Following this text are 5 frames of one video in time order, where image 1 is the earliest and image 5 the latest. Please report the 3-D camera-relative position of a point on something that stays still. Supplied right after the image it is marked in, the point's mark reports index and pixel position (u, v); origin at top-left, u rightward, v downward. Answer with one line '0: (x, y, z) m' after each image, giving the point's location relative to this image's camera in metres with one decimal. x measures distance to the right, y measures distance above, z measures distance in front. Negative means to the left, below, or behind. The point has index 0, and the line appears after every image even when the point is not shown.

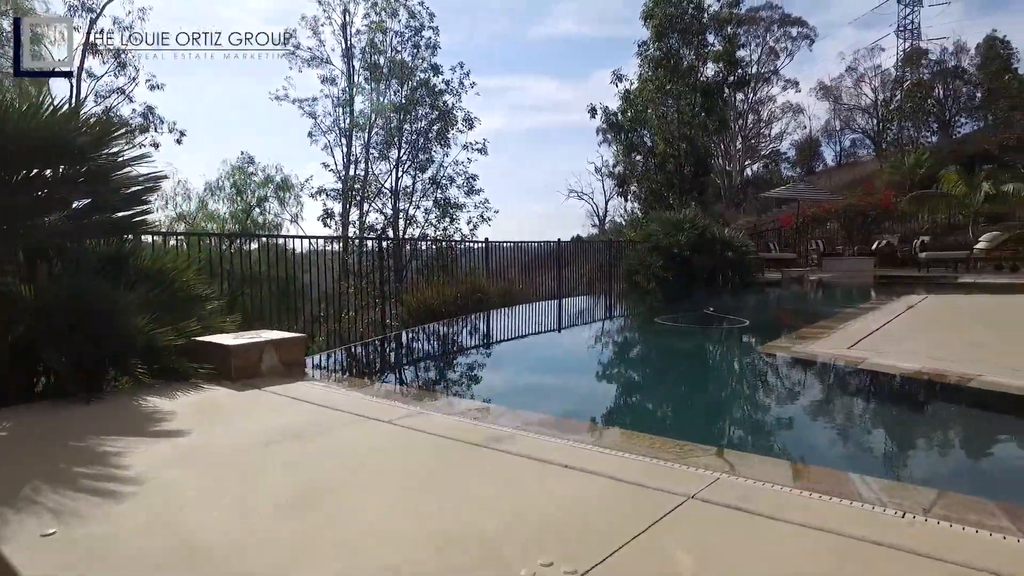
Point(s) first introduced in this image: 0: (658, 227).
0: (+2.9, +1.2, +12.3) m
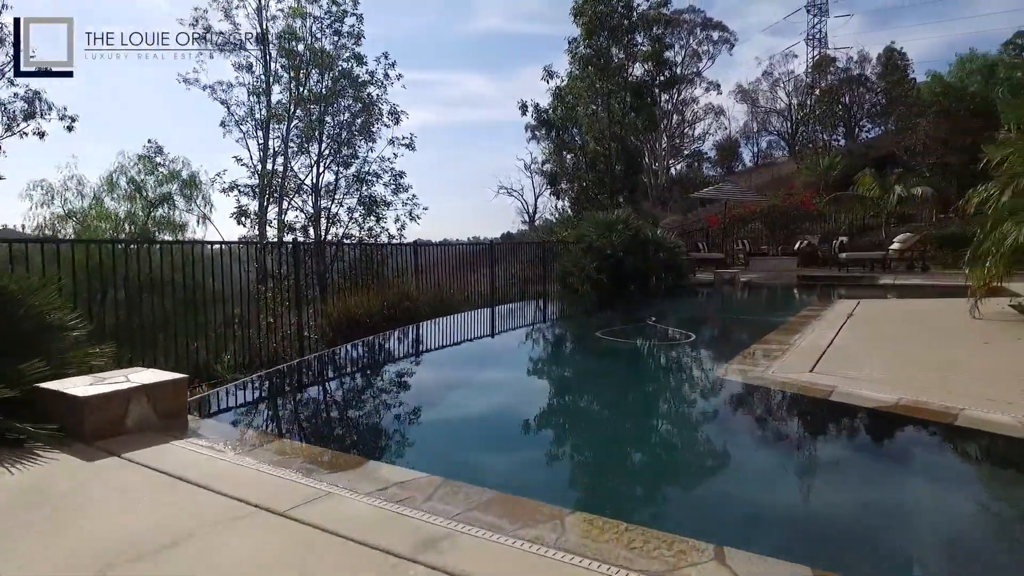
0: (+1.5, +1.2, +12.1) m
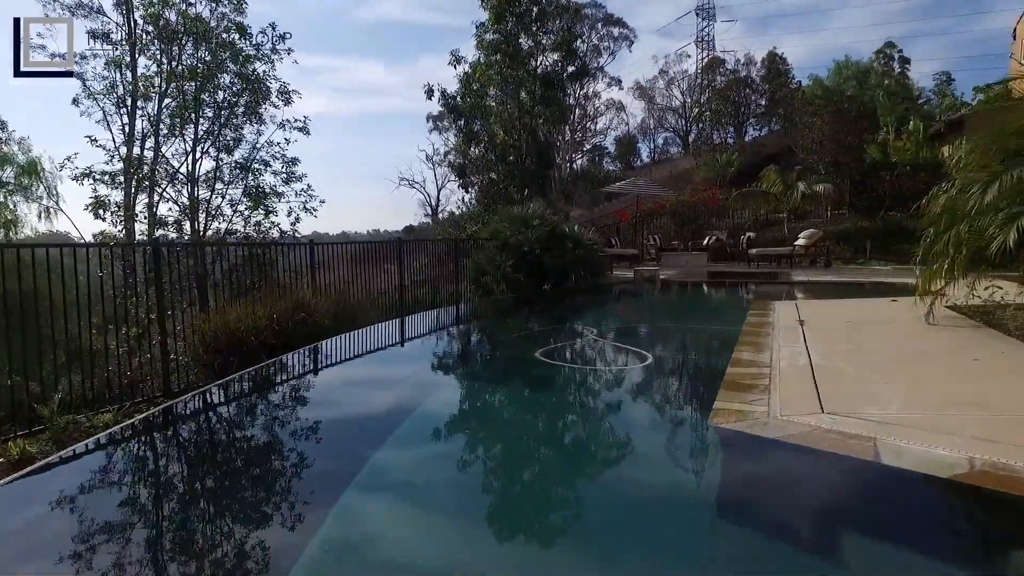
0: (-0.1, +1.2, +11.4) m
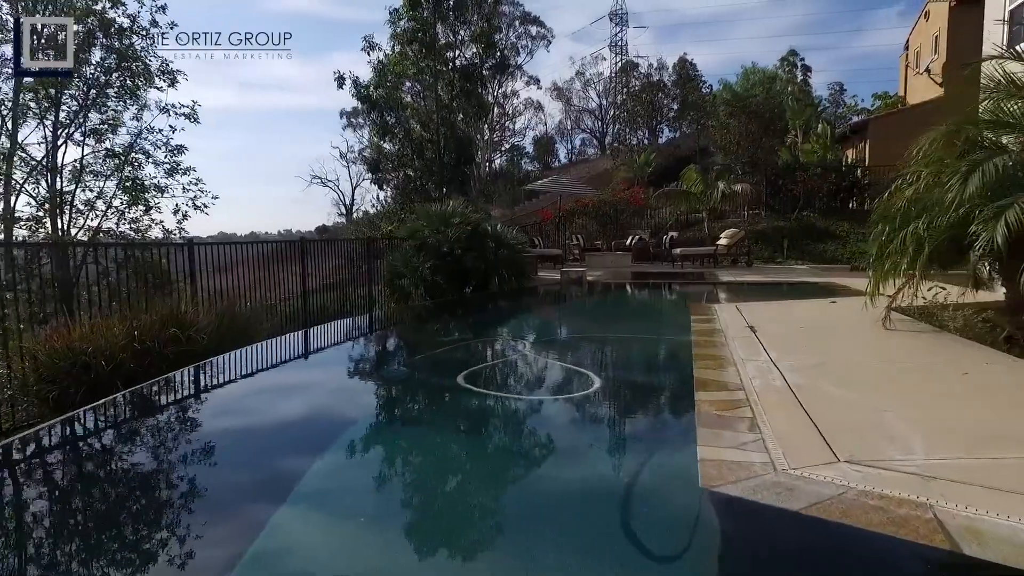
0: (-1.5, +1.1, +10.6) m
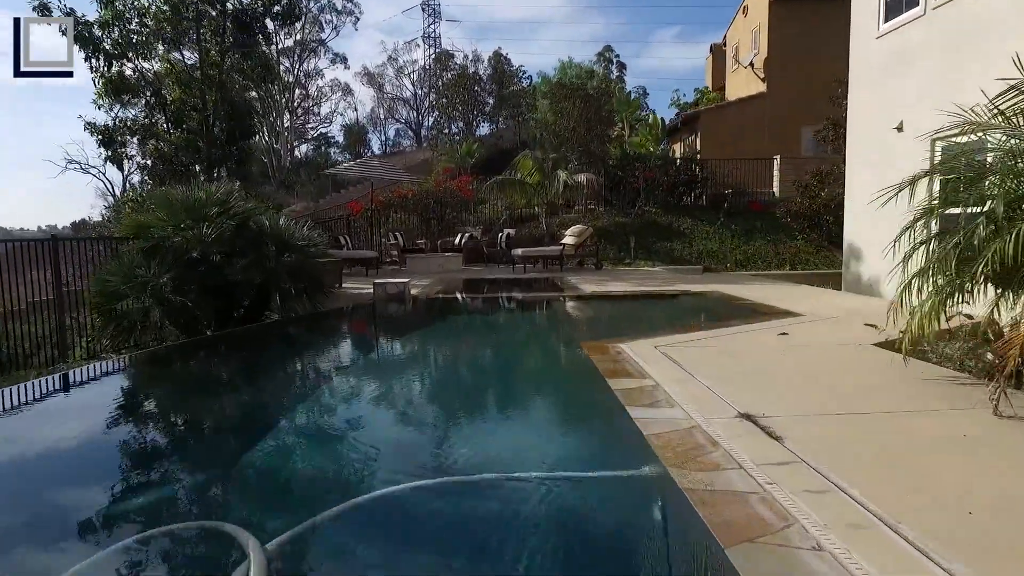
0: (-4.0, +0.9, +7.1) m
